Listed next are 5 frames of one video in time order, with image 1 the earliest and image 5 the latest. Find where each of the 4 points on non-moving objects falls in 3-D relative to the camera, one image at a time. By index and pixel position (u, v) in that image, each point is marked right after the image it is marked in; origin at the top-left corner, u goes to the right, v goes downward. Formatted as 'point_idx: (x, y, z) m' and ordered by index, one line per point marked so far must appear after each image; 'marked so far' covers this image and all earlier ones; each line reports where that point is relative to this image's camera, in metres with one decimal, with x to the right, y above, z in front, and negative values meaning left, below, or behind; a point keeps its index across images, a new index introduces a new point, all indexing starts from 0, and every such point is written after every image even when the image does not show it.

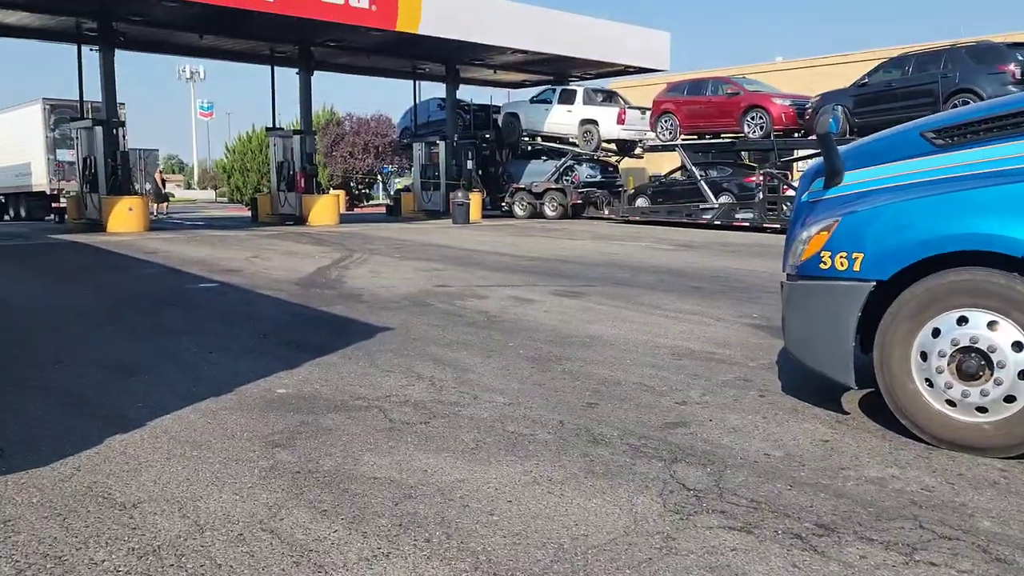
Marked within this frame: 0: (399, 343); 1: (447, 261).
0: (-1.0, -0.5, +7.1) m
1: (-1.1, +0.5, +13.8) m
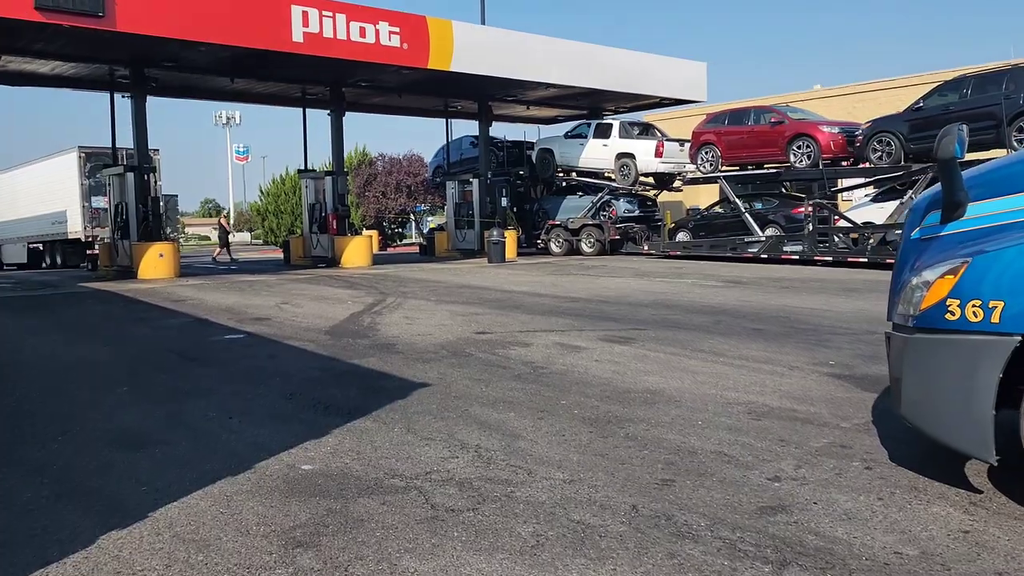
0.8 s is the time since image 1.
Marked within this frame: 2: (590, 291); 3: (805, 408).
0: (-0.6, -0.9, +6.4) m
1: (-0.4, -0.3, +13.1) m
2: (+1.4, 0.0, +14.8) m
3: (+2.2, -0.9, +6.0) m
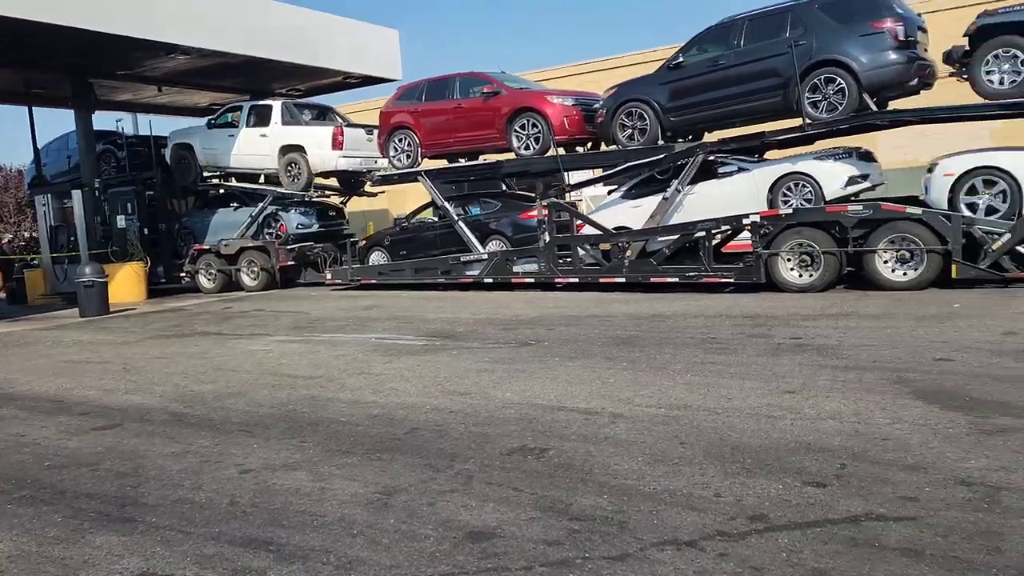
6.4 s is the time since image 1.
0: (-2.4, -1.7, -0.7) m
1: (-4.4, -1.2, +5.7) m
2: (-3.2, -0.9, +7.9) m
3: (+0.3, -1.5, -0.2) m
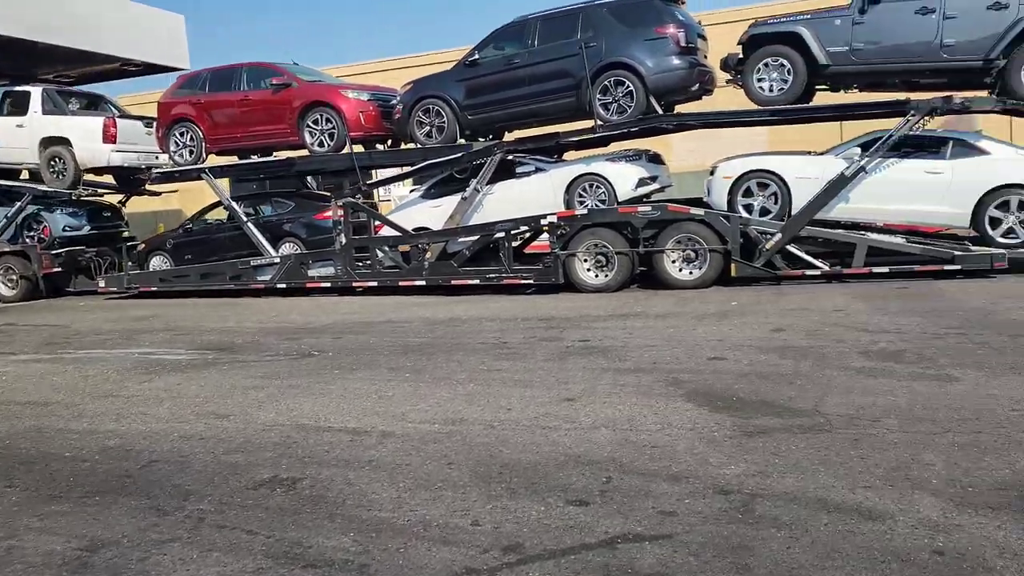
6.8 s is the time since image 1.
0: (-2.5, -1.8, -1.6) m
1: (-5.8, -1.3, +4.1) m
2: (-5.1, -1.0, +6.5) m
3: (+0.1, -1.5, -0.6) m
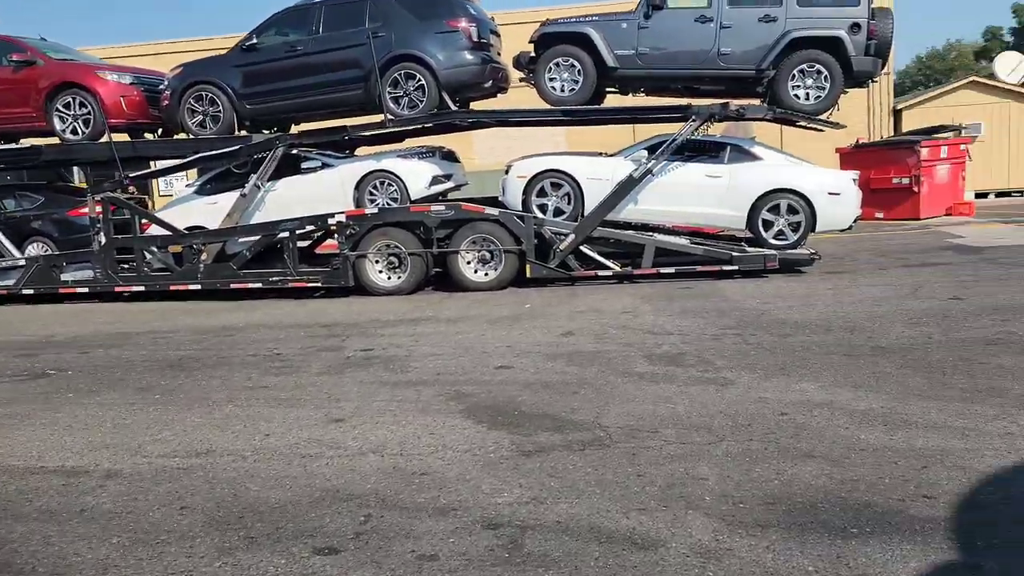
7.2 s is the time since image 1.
0: (-2.2, -1.9, -2.7) m
1: (-6.8, -1.5, +2.2) m
2: (-6.6, -1.1, +4.7) m
3: (0.0, -1.6, -1.1) m
